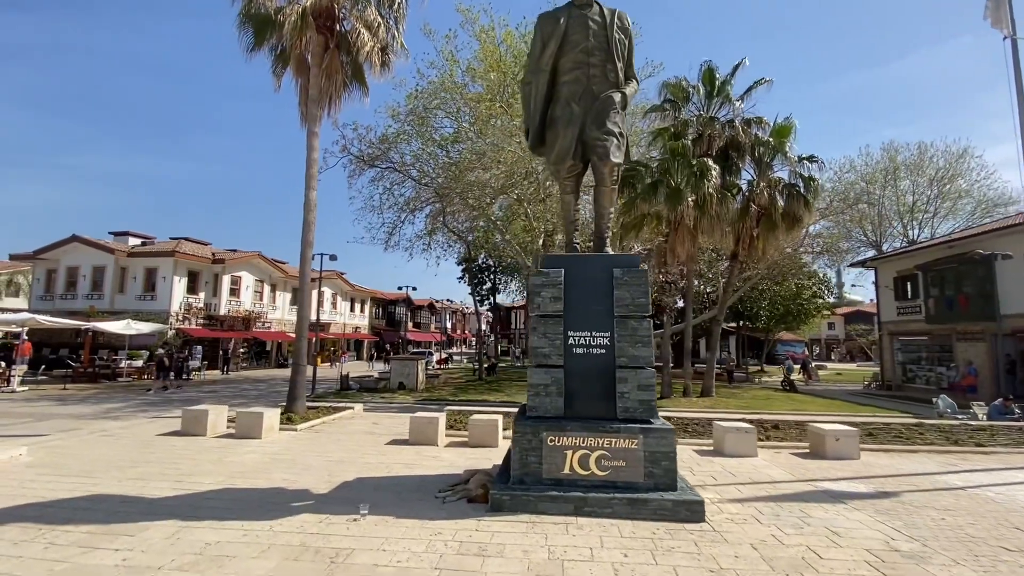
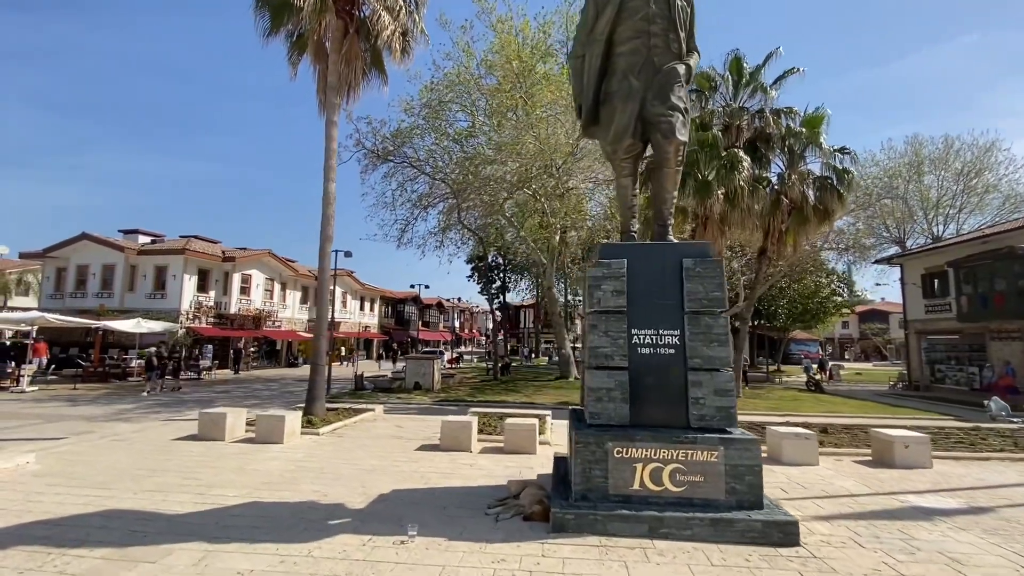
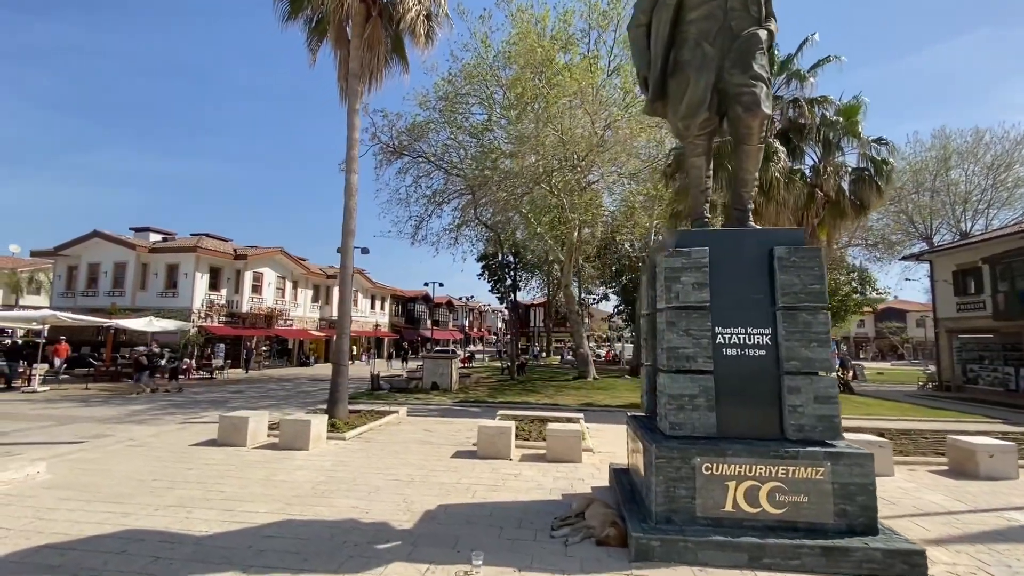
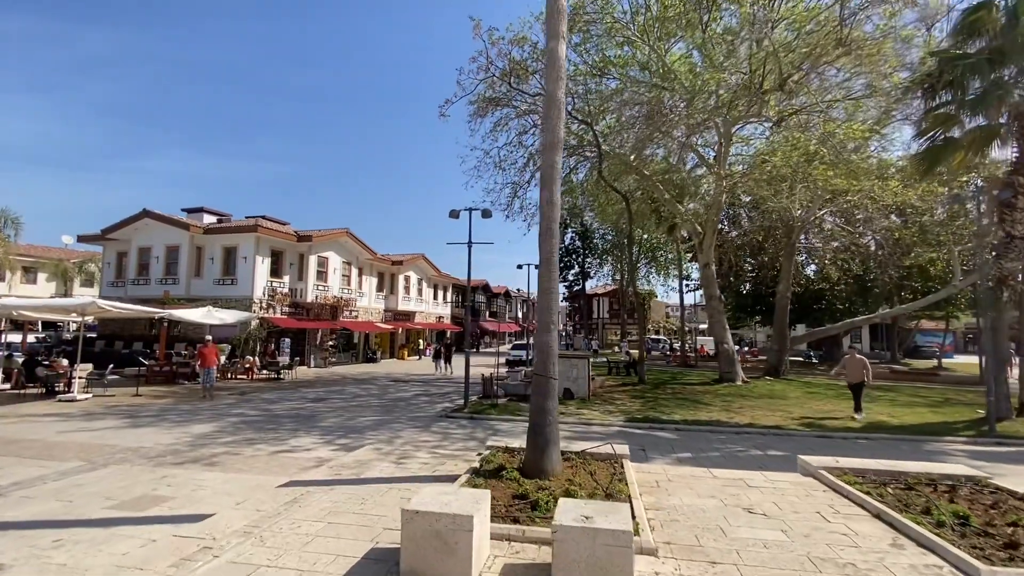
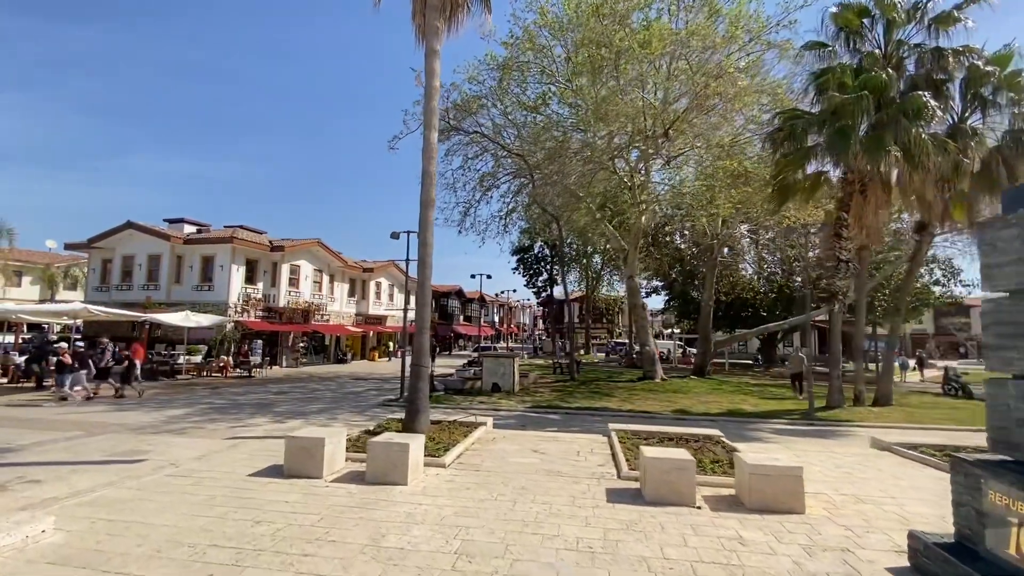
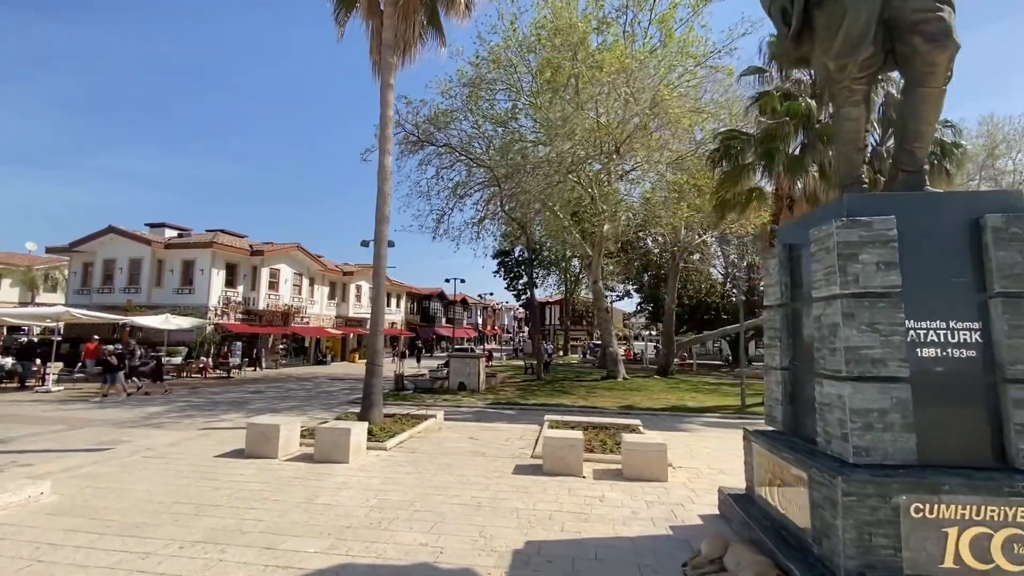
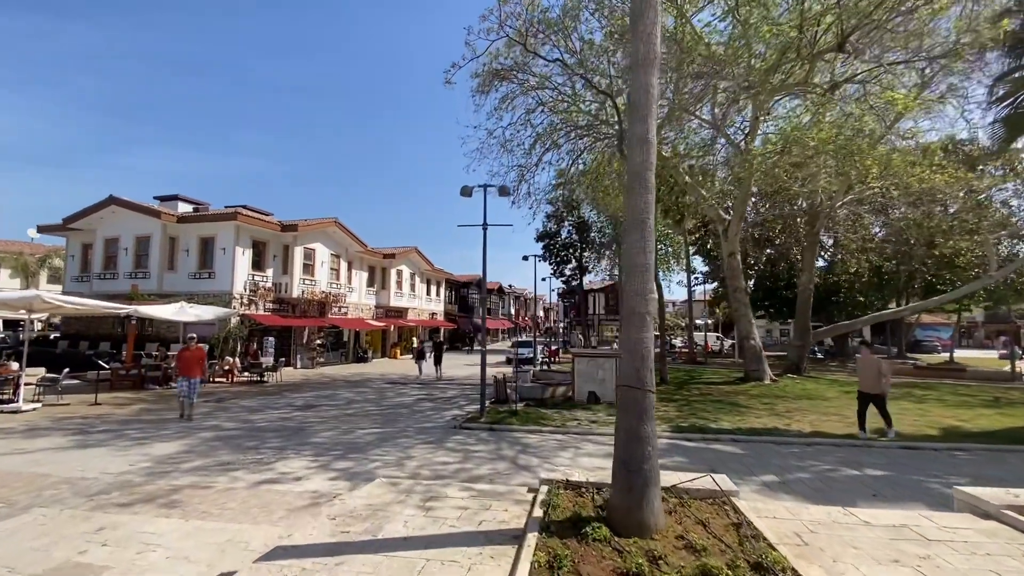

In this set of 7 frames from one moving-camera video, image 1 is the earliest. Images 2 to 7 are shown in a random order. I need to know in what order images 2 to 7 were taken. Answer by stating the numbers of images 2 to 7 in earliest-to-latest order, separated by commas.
2, 3, 6, 5, 4, 7
